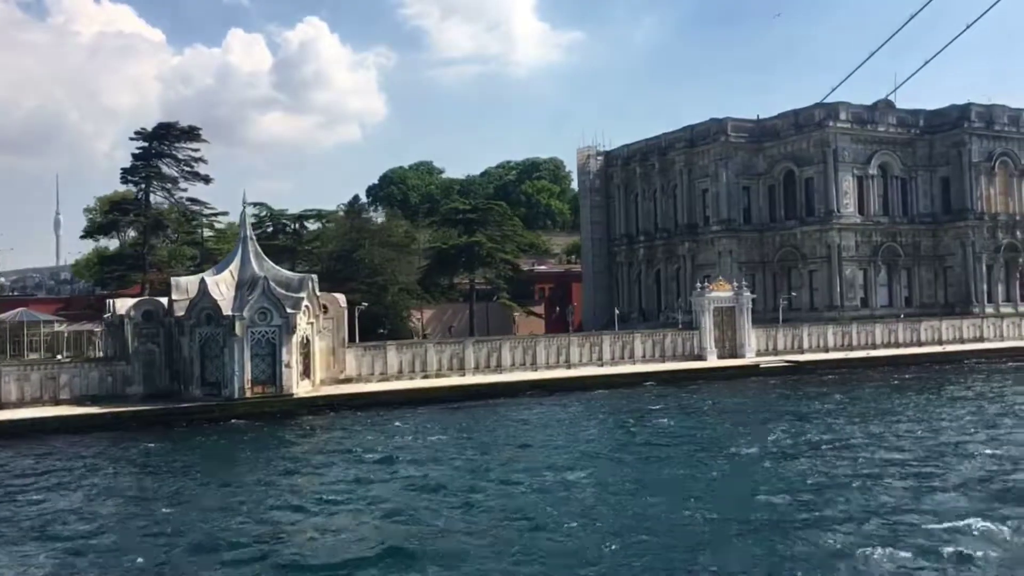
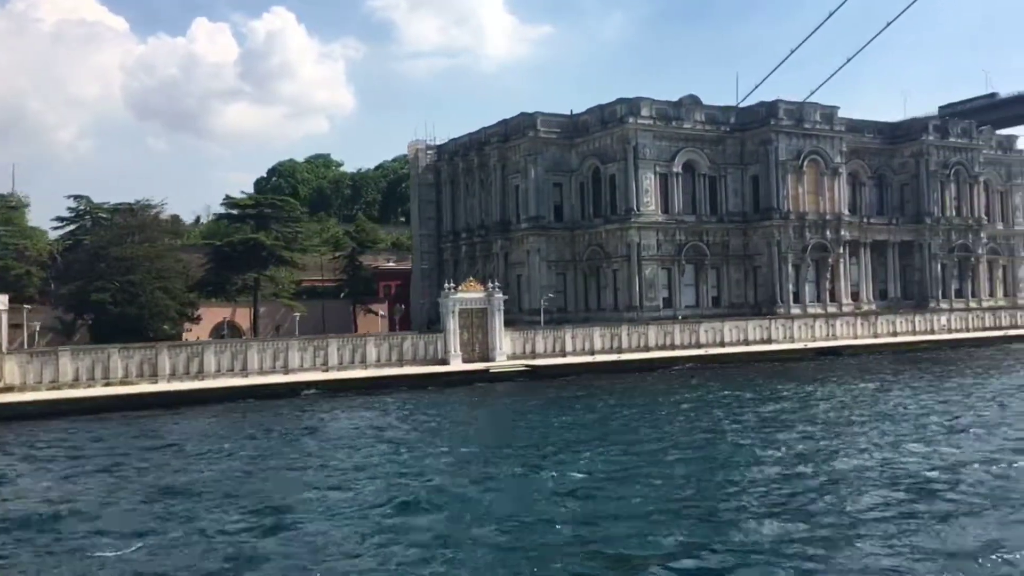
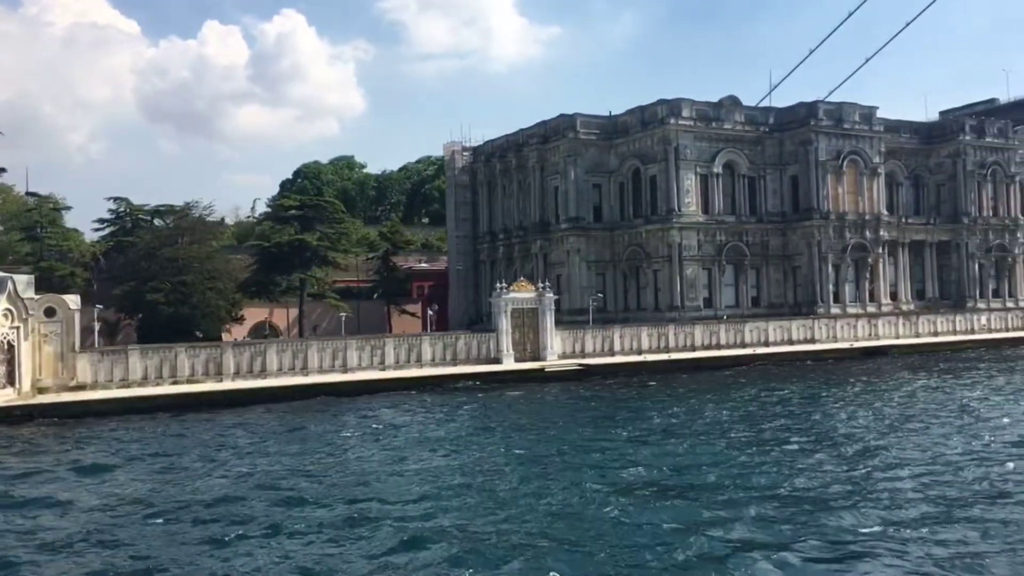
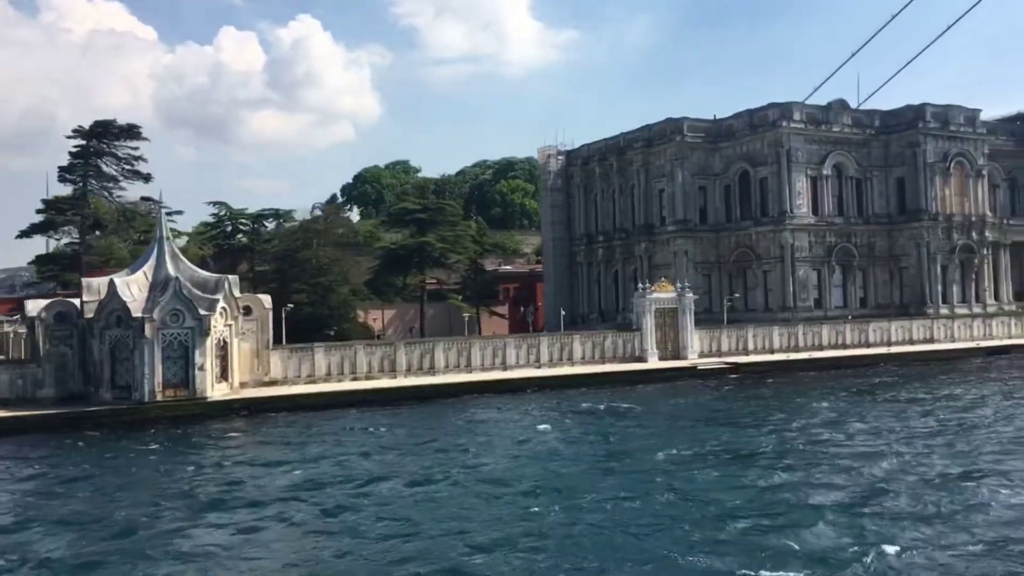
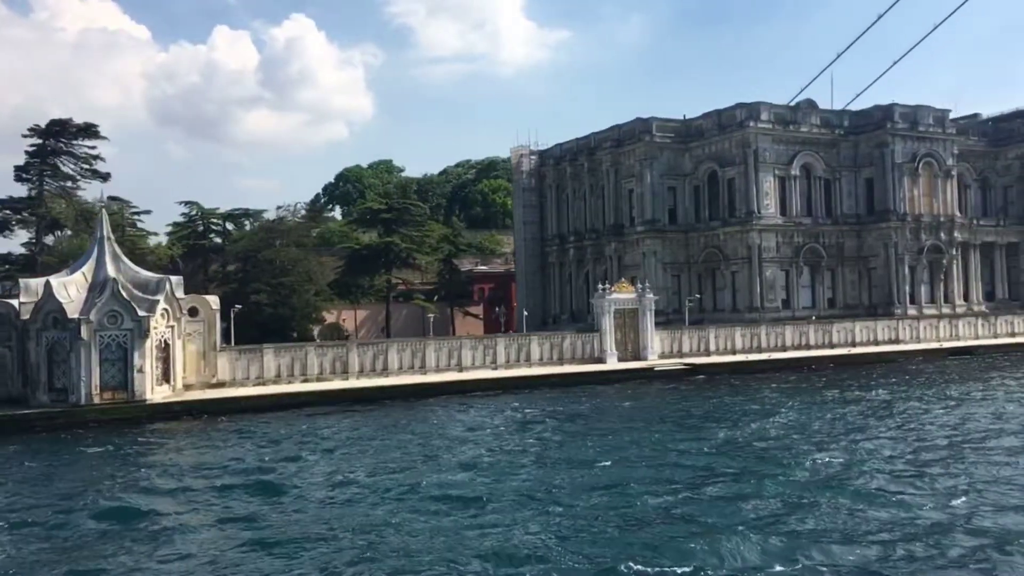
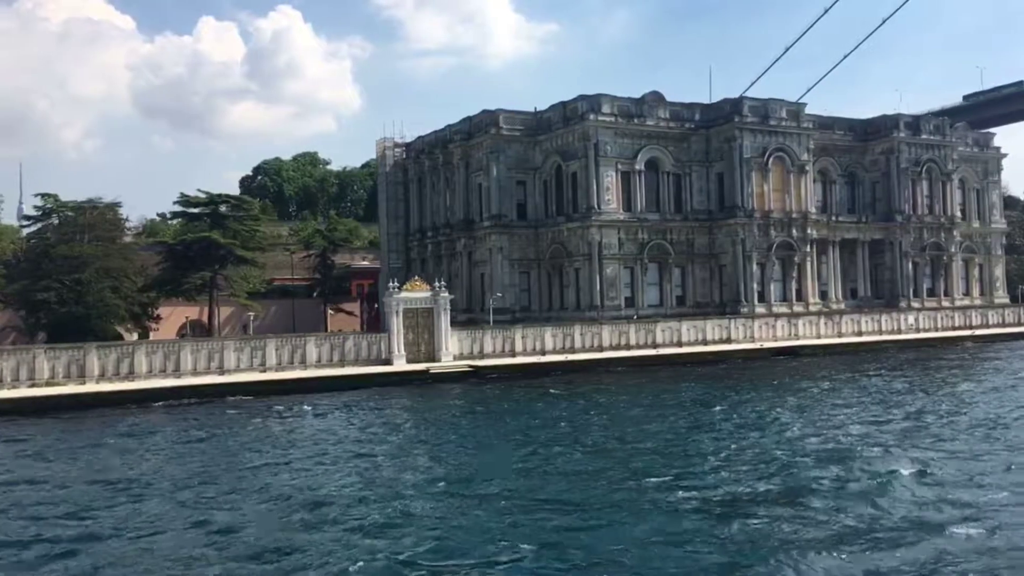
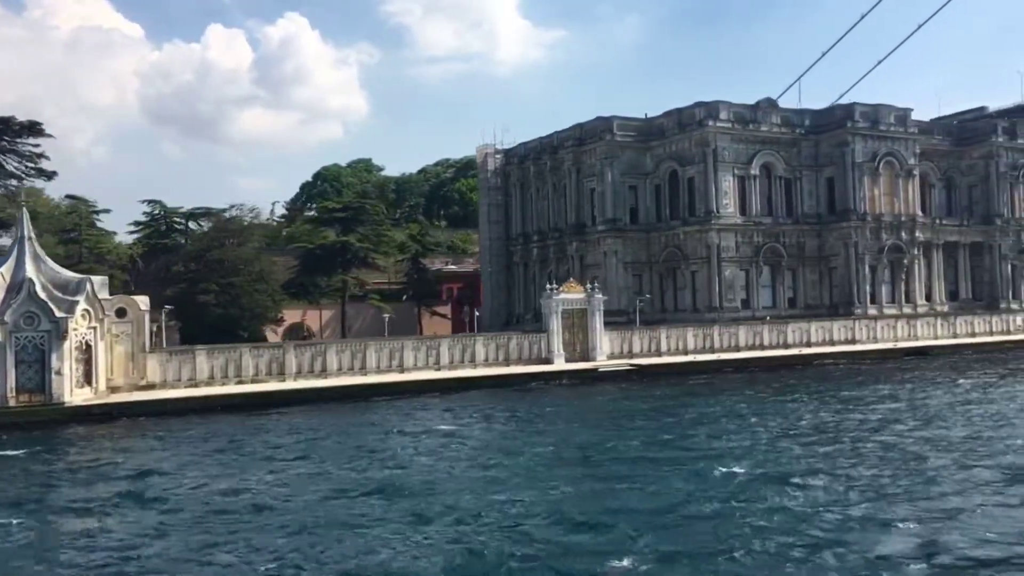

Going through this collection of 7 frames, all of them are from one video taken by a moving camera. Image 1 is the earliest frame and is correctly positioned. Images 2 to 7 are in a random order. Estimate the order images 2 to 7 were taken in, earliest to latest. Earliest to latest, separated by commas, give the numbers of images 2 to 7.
4, 5, 7, 3, 2, 6
